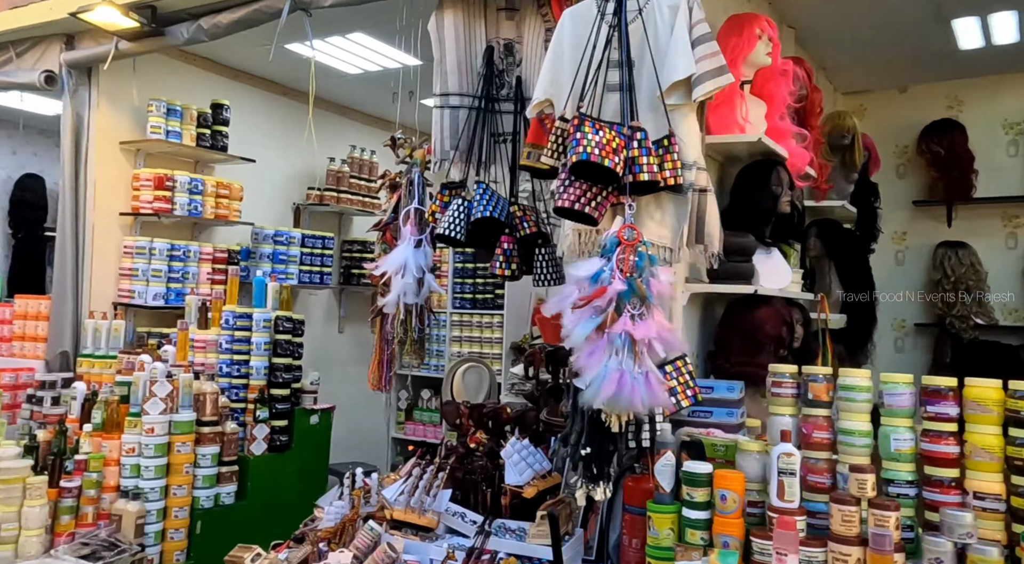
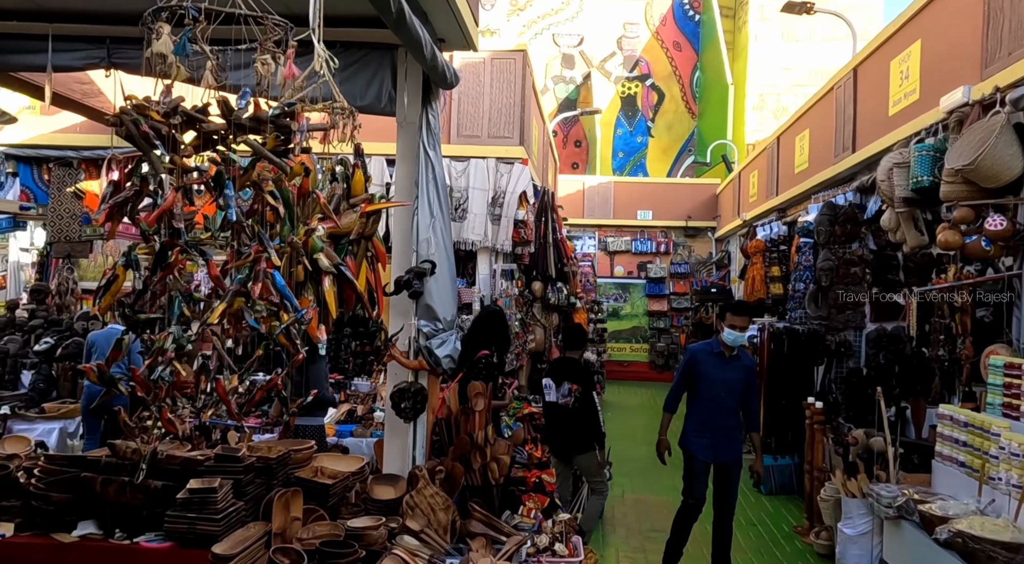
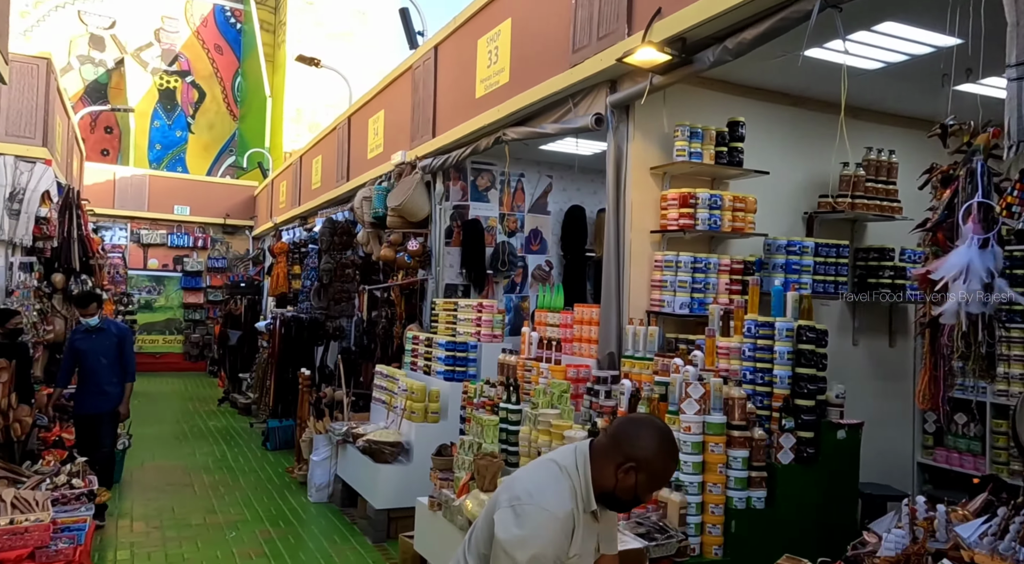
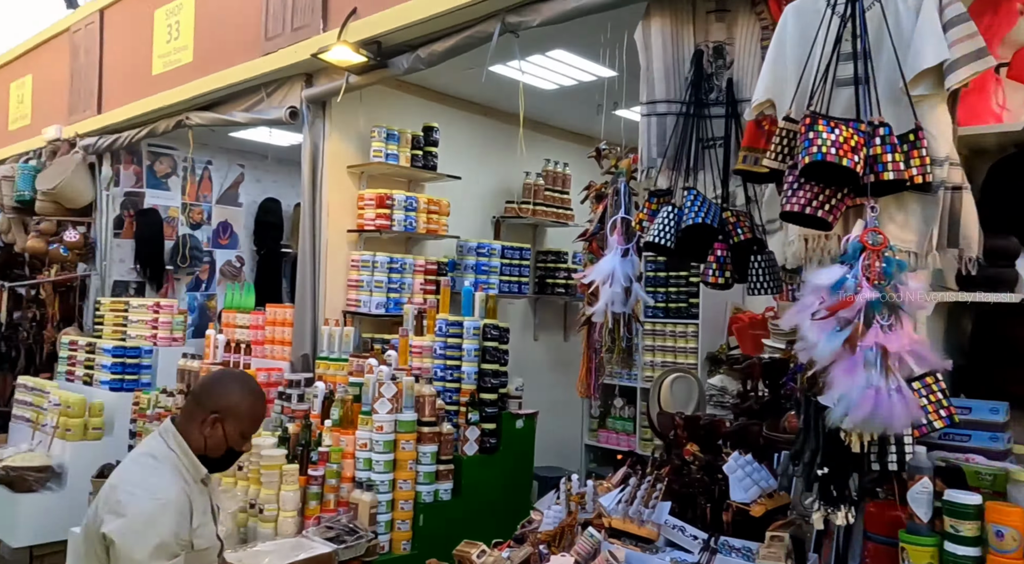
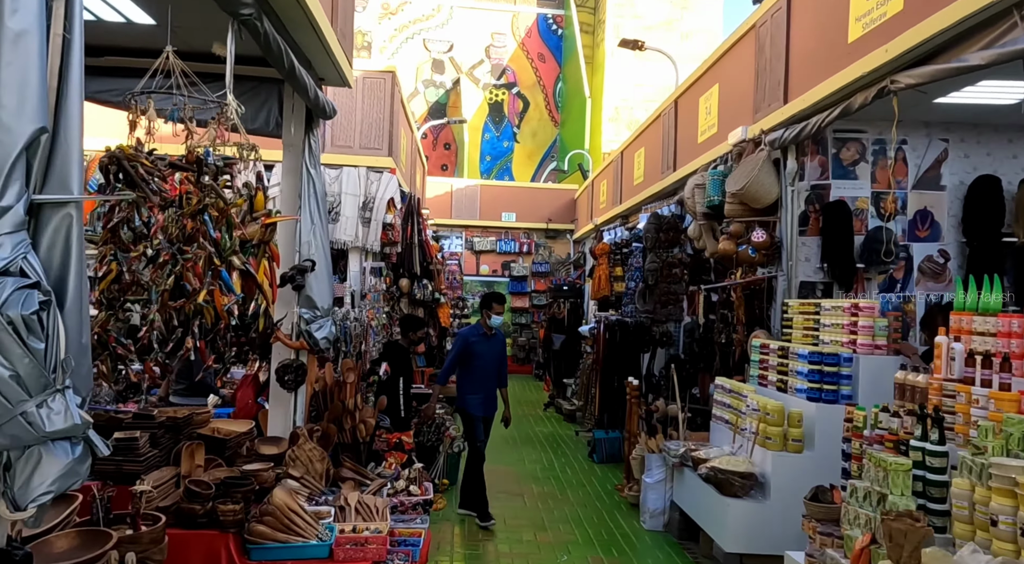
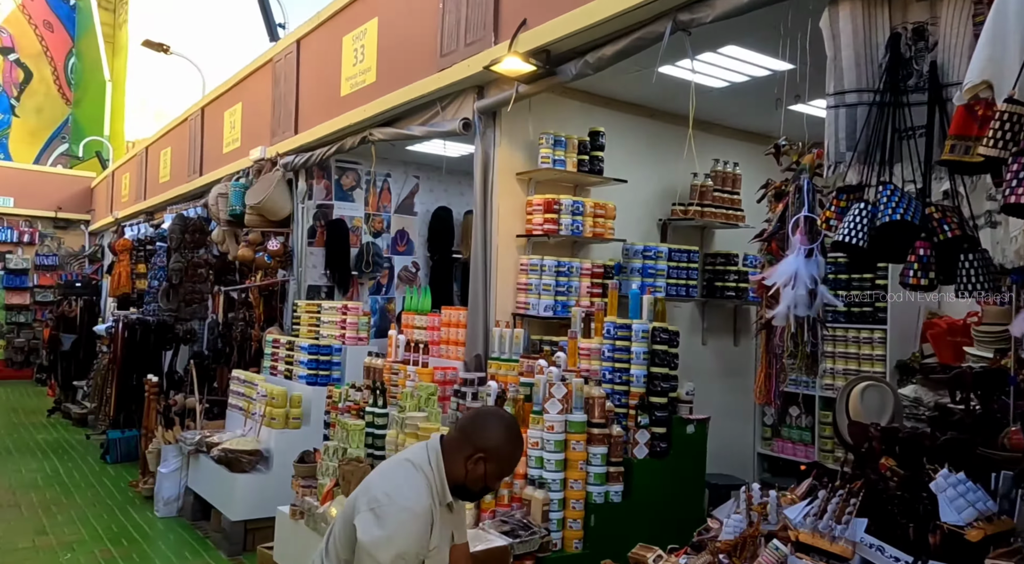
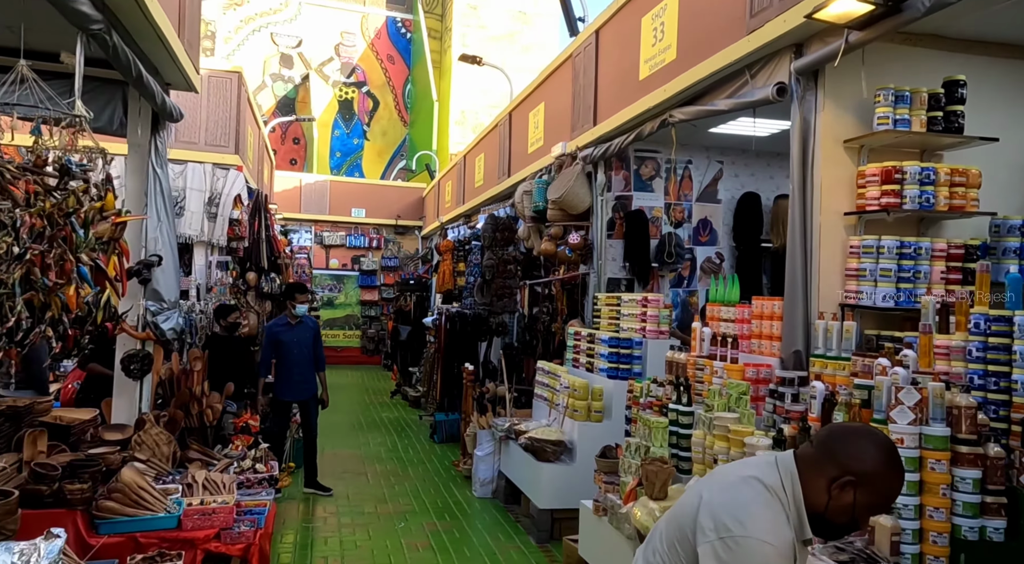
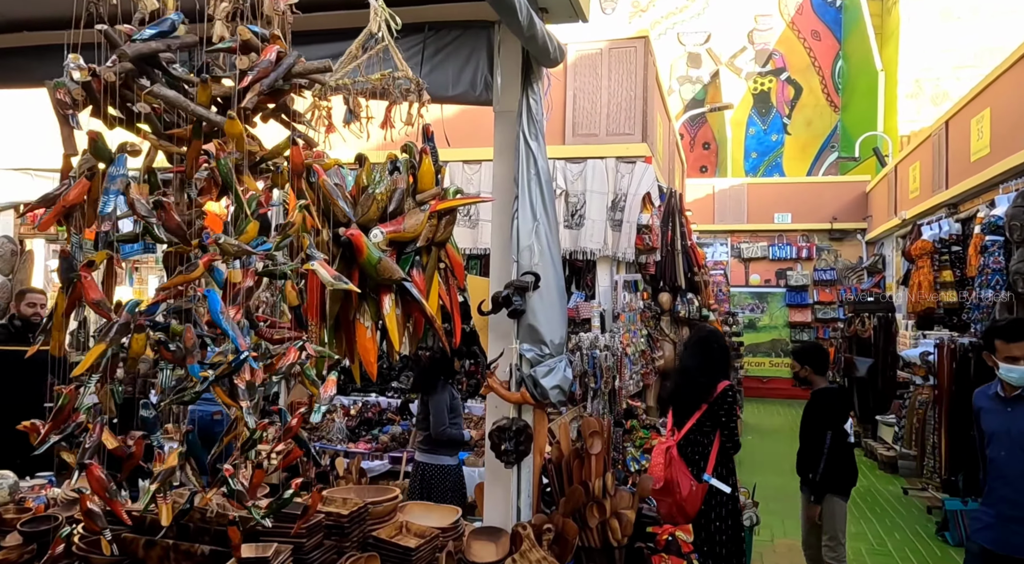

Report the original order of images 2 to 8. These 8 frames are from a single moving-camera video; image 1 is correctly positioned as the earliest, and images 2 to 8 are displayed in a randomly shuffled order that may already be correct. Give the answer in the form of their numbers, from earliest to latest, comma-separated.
4, 6, 3, 7, 5, 2, 8
